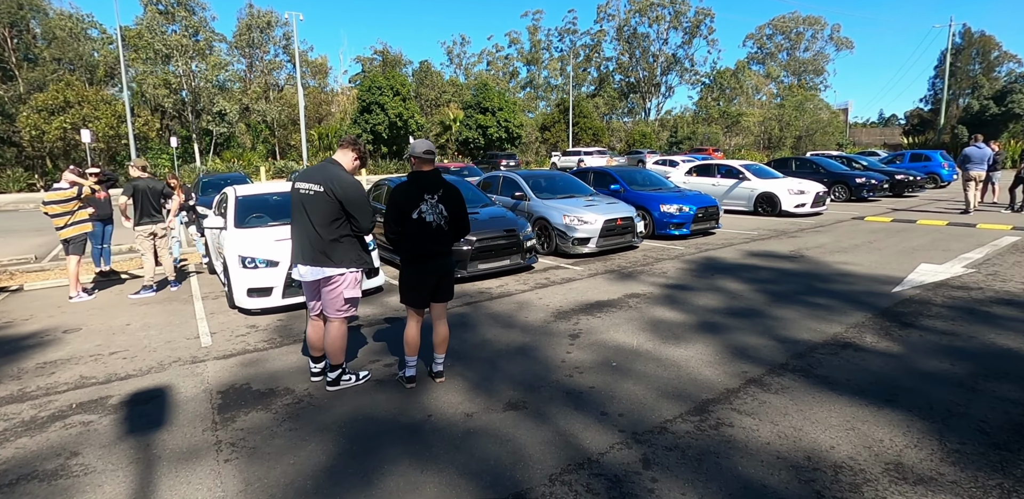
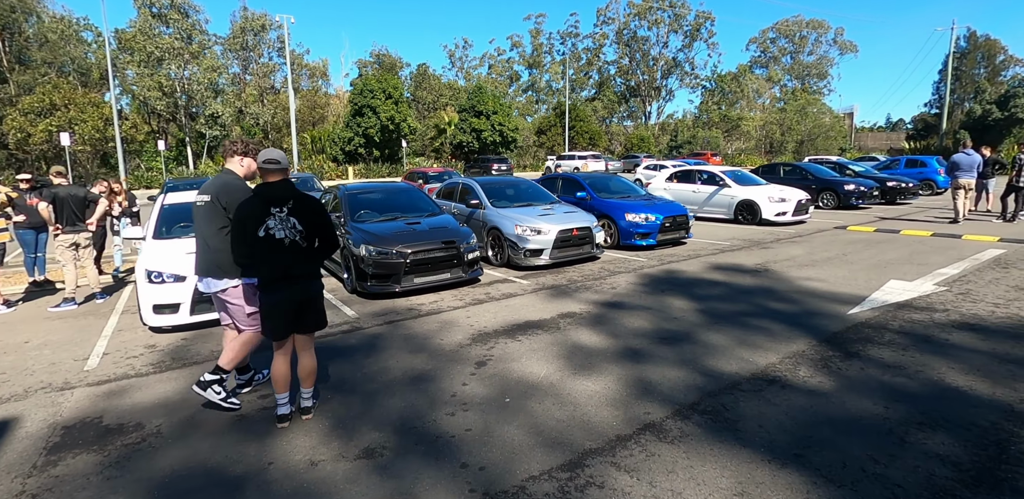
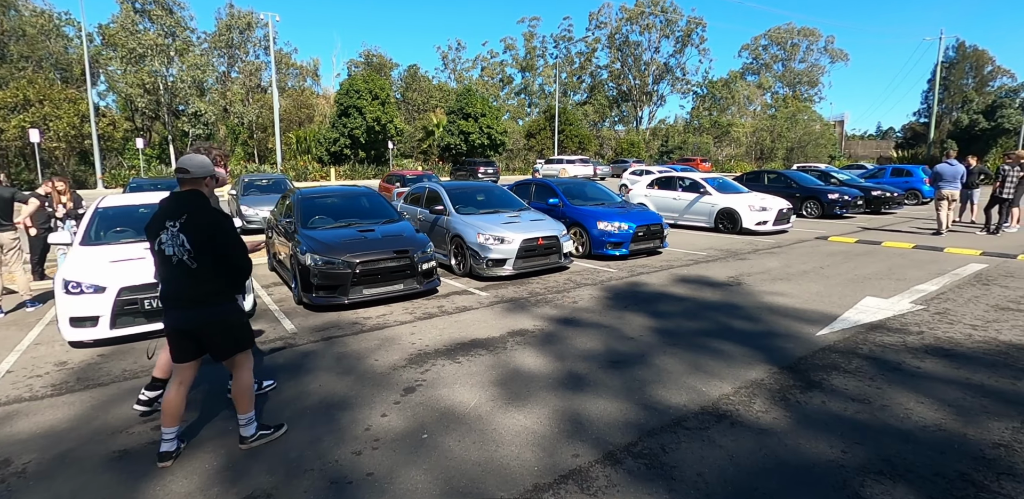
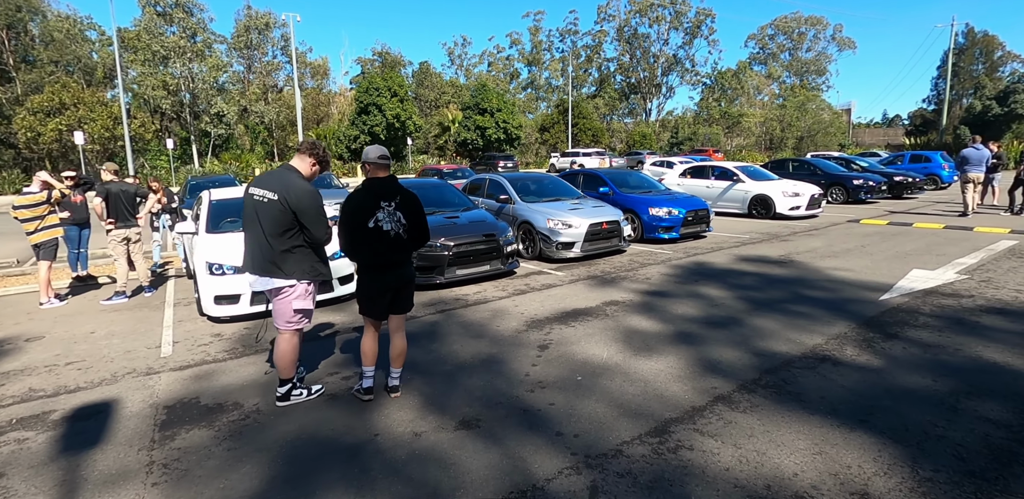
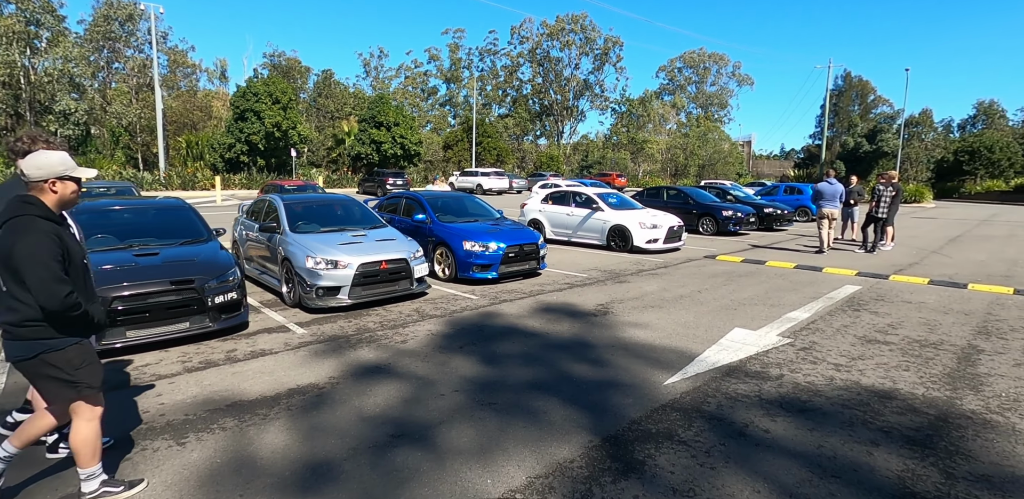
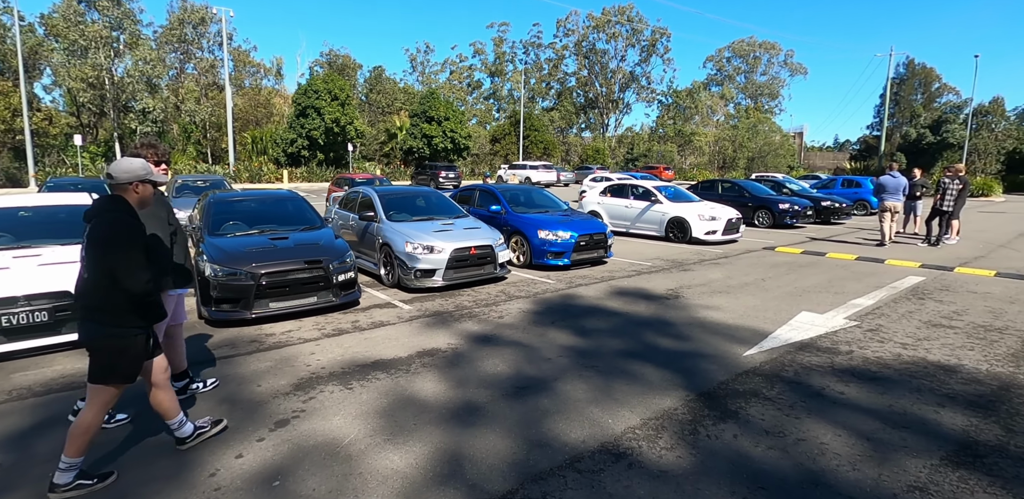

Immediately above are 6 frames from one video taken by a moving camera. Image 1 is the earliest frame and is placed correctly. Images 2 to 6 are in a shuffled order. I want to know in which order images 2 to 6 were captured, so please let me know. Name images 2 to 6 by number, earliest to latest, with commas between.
4, 2, 3, 6, 5
